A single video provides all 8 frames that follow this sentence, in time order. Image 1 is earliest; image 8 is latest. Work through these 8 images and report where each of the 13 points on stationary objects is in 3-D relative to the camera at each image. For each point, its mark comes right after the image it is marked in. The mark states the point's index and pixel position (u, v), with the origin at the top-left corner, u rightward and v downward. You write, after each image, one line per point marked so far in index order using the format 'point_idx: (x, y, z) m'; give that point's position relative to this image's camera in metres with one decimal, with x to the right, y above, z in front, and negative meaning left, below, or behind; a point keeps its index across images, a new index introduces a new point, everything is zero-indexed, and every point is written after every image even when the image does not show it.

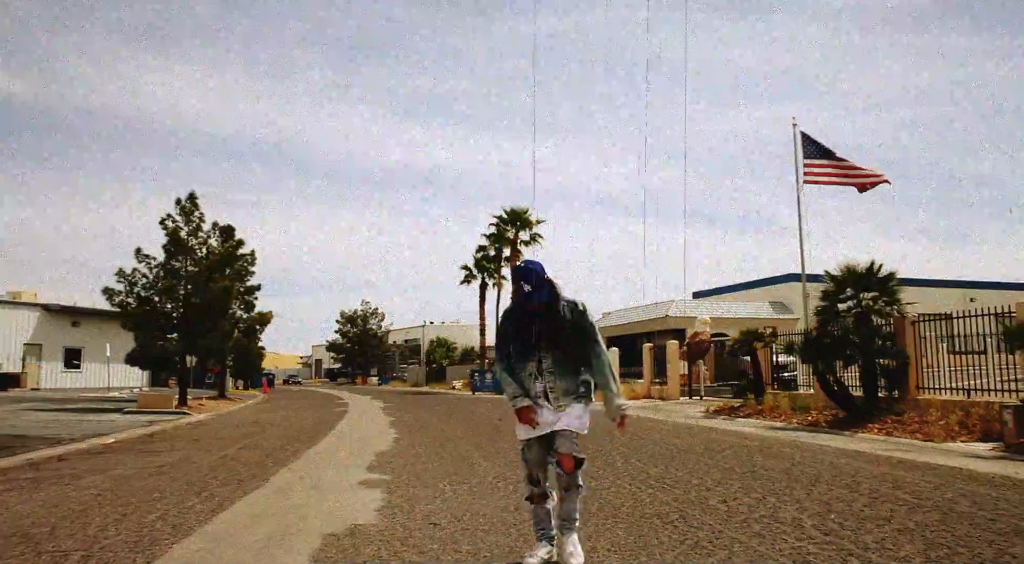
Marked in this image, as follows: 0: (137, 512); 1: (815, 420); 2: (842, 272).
0: (-2.9, -1.8, +5.4) m
1: (+5.9, -2.7, +14.0) m
2: (+6.2, +0.2, +13.4) m
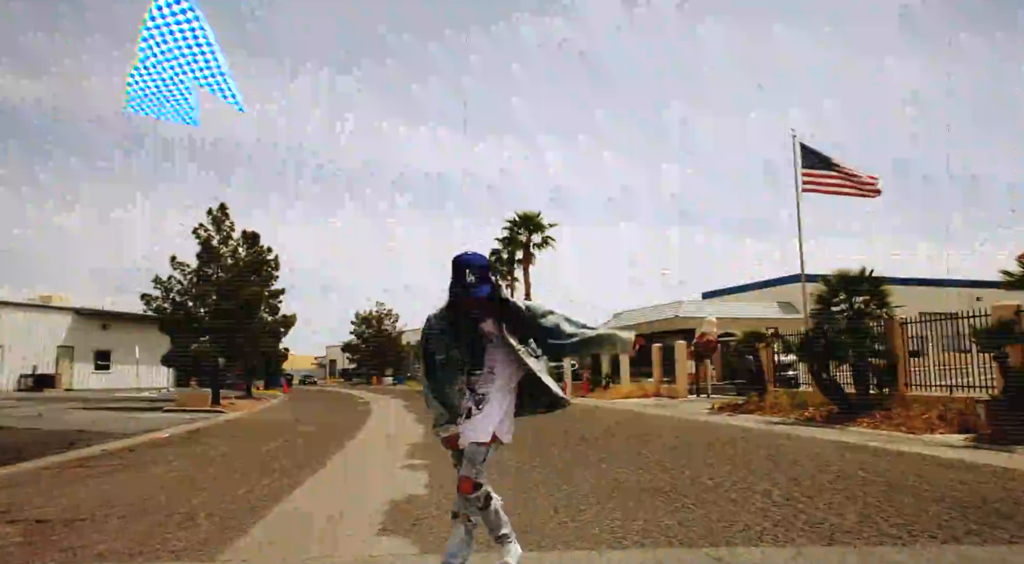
0: (-2.7, -1.9, +6.6) m
1: (+6.3, -2.8, +15.0) m
2: (+6.5, +0.1, +14.4) m
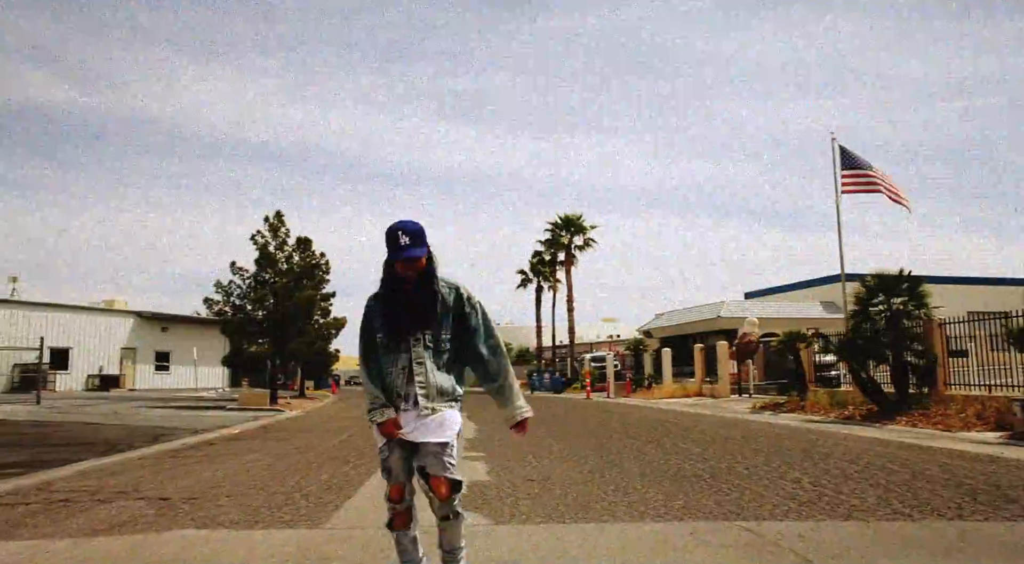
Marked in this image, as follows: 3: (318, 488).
0: (-2.2, -2.0, +7.4) m
1: (+7.3, -2.8, +15.4) m
2: (+7.5, +0.1, +14.7) m
3: (-1.7, -1.9, +6.4) m
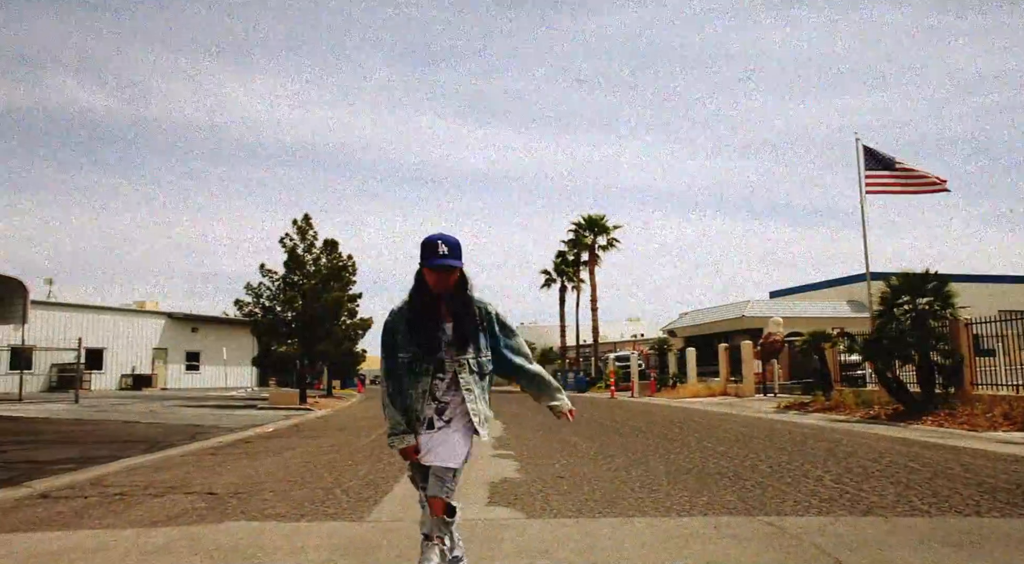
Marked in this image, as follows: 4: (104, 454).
0: (-1.9, -2.1, +7.7) m
1: (+7.8, -2.8, +15.4) m
2: (+8.0, +0.1, +14.7) m
3: (-1.5, -1.9, +6.7) m
4: (-5.9, -2.5, +10.4) m
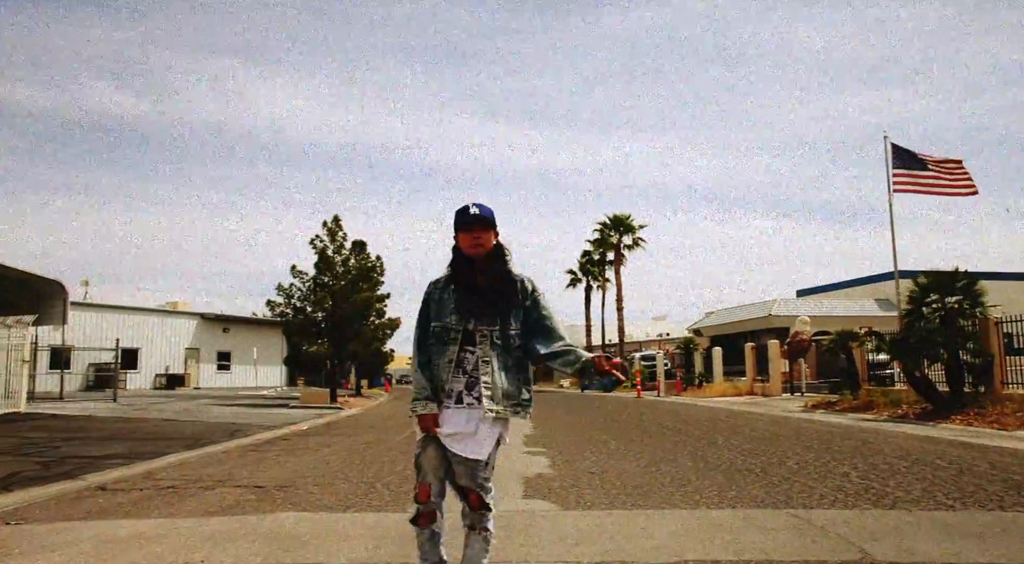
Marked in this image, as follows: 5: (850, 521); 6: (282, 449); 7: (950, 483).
0: (-1.5, -2.1, +8.0) m
1: (+8.4, -2.8, +15.4) m
2: (+8.5, +0.1, +14.7) m
3: (-1.2, -1.9, +7.0) m
4: (-5.5, -2.5, +10.9) m
5: (+2.2, -1.5, +4.6) m
6: (-3.5, -2.5, +10.8) m
7: (+3.7, -1.7, +6.0) m
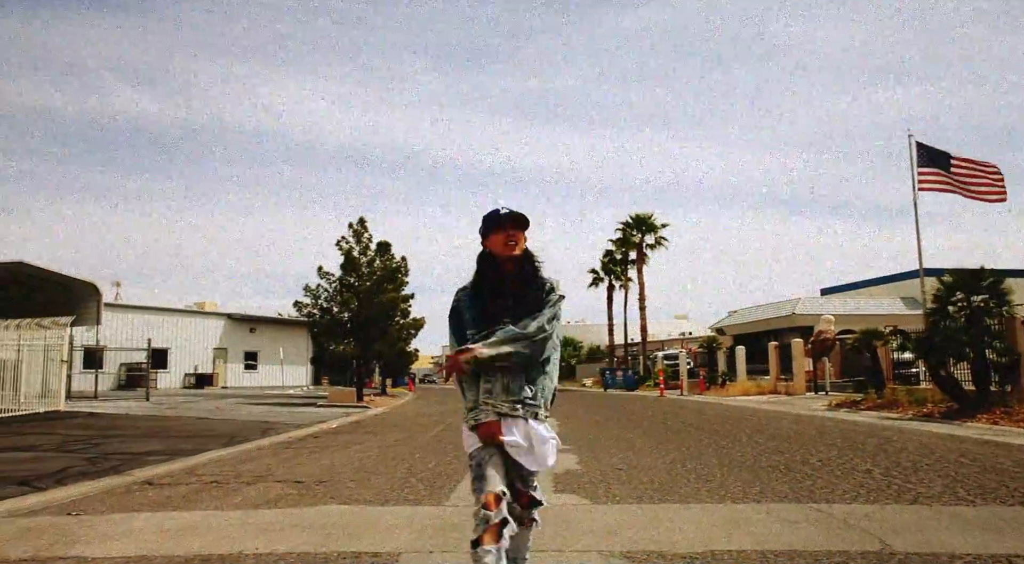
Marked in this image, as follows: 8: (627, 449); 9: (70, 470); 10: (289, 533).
0: (-1.2, -2.2, +8.3) m
1: (+9.0, -2.8, +15.3) m
2: (+9.1, +0.1, +14.7) m
3: (-0.9, -2.0, +7.2) m
4: (-5.1, -2.6, +11.3) m
5: (+2.4, -1.6, +4.8) m
6: (-3.1, -2.6, +11.2) m
7: (+3.9, -1.7, +6.1) m
8: (+1.4, -2.0, +8.6) m
9: (-5.3, -2.2, +8.5) m
10: (-1.5, -1.7, +4.7) m
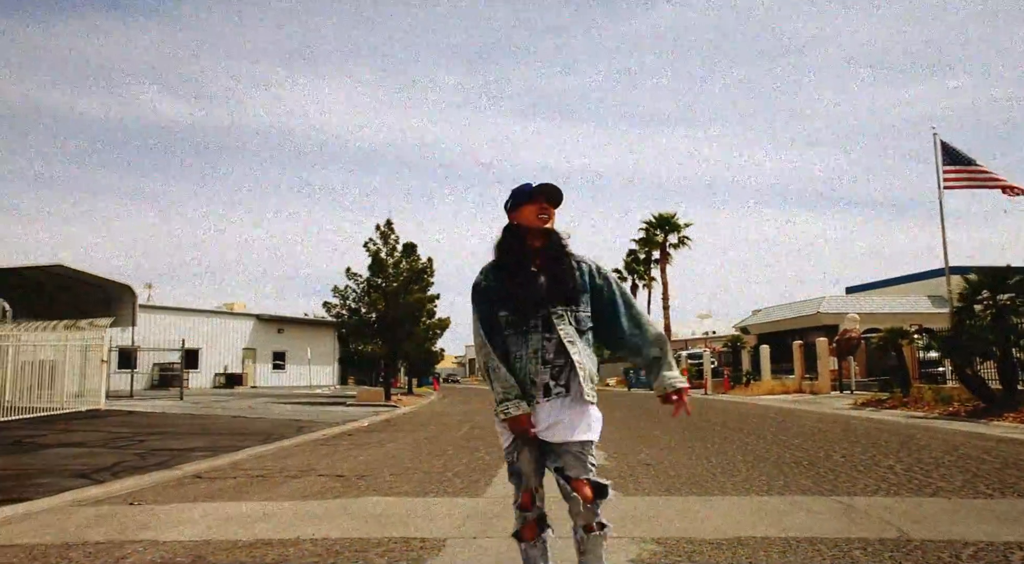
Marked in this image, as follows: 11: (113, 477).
0: (-0.8, -2.2, +8.7) m
1: (+9.5, -2.8, +15.4) m
2: (+9.6, +0.1, +14.7) m
3: (-0.5, -2.0, +7.6) m
4: (-4.6, -2.6, +11.7) m
5: (+2.7, -1.6, +5.0) m
6: (-2.6, -2.6, +11.6) m
7: (+4.2, -1.7, +6.3) m
8: (+1.8, -2.0, +8.8) m
9: (-4.9, -2.3, +9.0) m
10: (-1.2, -1.7, +5.0) m
11: (-4.4, -2.1, +7.8) m
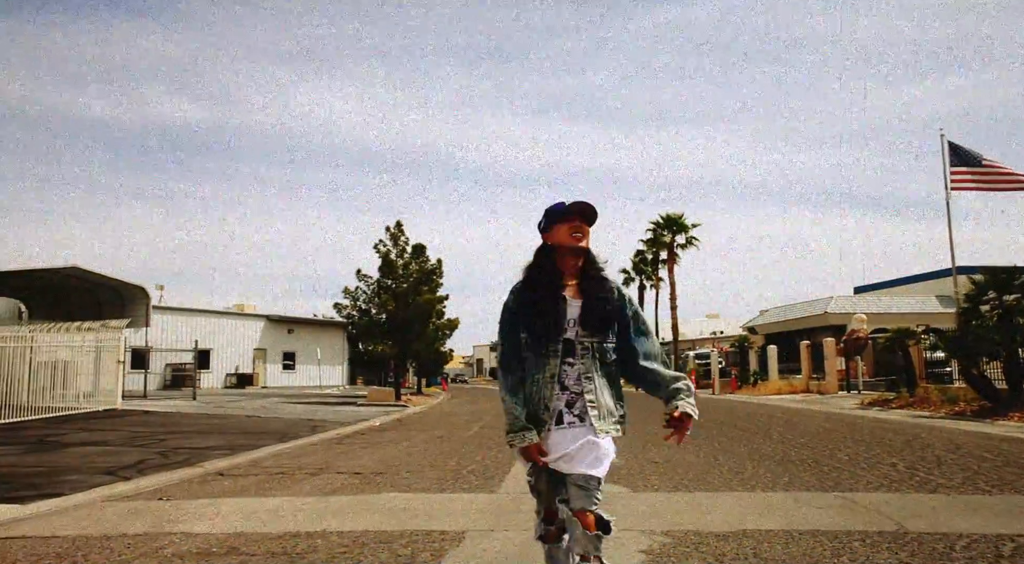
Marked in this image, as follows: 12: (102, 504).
0: (-0.7, -2.2, +8.9) m
1: (+9.8, -2.8, +15.5) m
2: (+9.8, +0.1, +14.8) m
3: (-0.4, -2.0, +7.8) m
4: (-4.4, -2.7, +12.0) m
5: (+2.8, -1.6, +5.2) m
6: (-2.4, -2.6, +11.8) m
7: (+4.4, -1.7, +6.5) m
8: (+1.9, -2.1, +9.1) m
9: (-4.8, -2.3, +9.3) m
10: (-1.1, -1.7, +5.3) m
11: (-4.2, -2.2, +8.1) m
12: (-3.5, -1.9, +6.2) m
